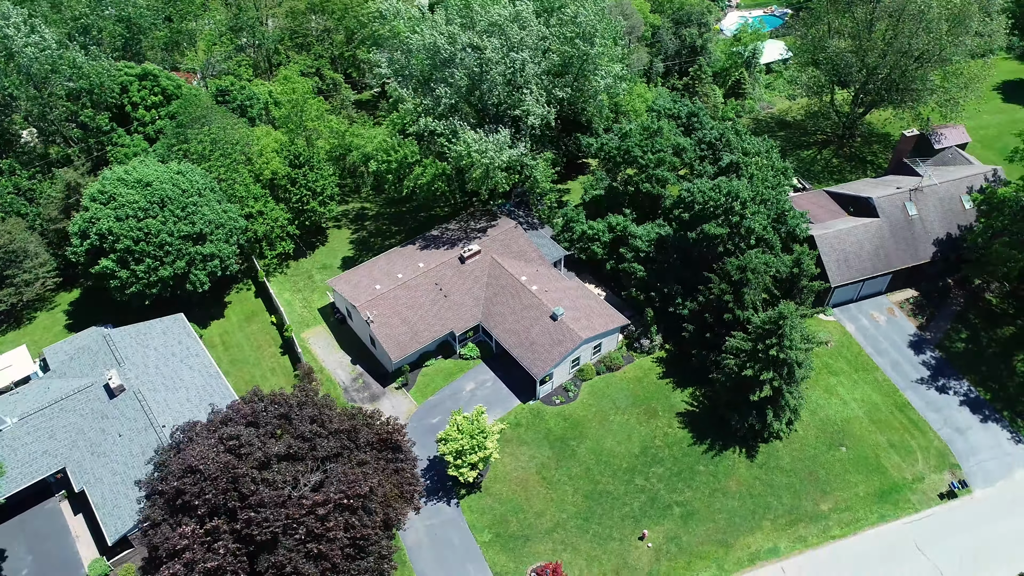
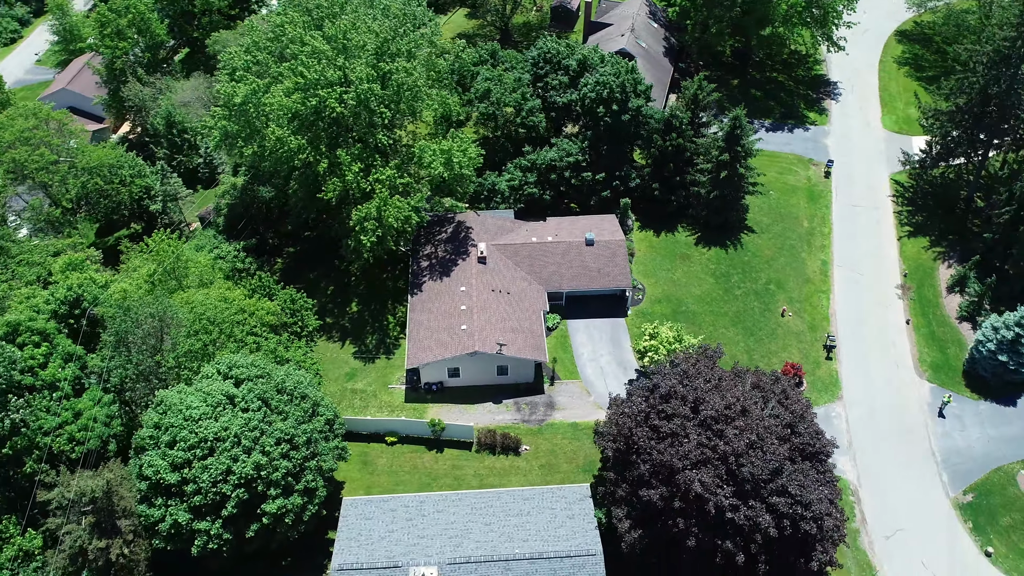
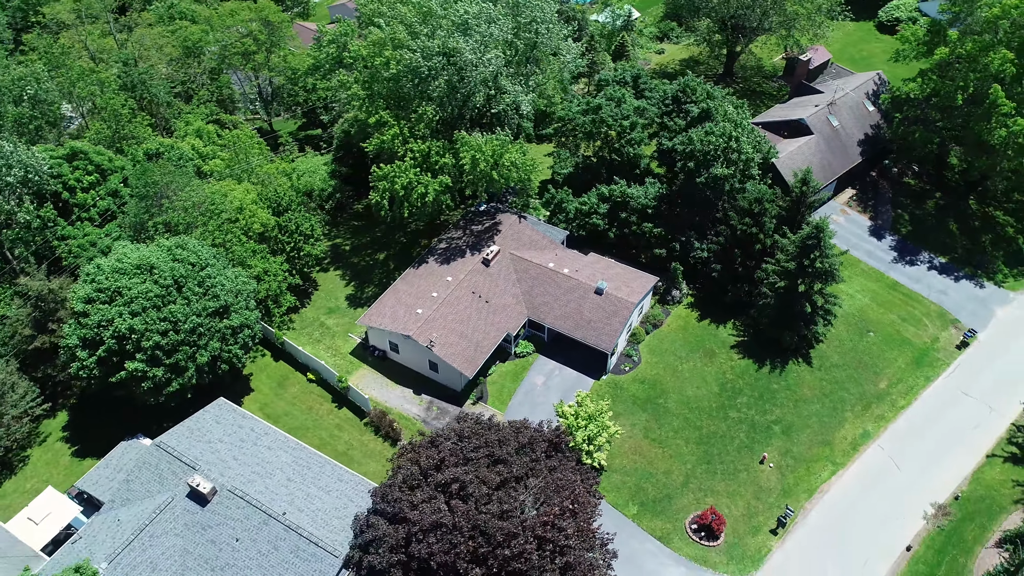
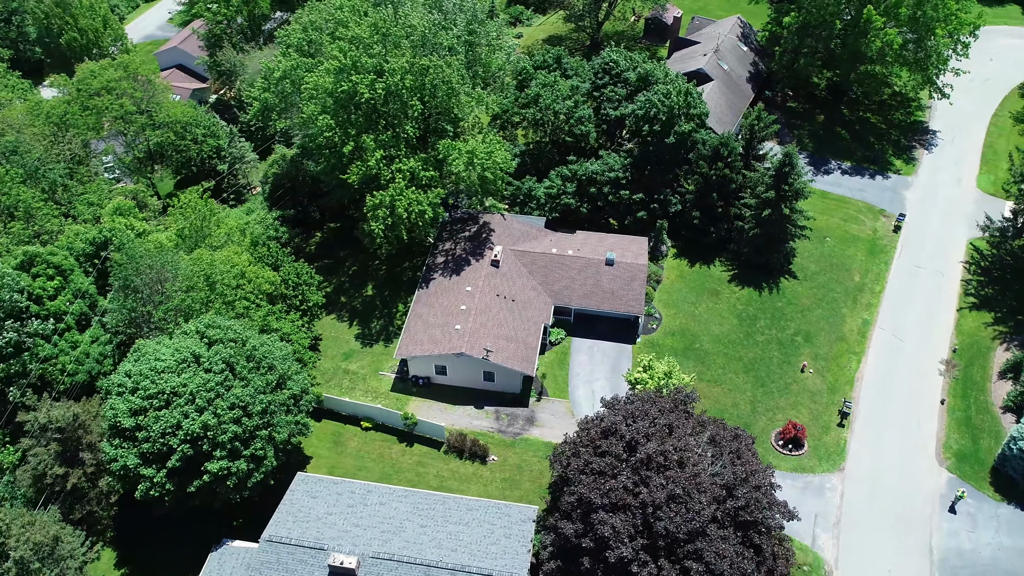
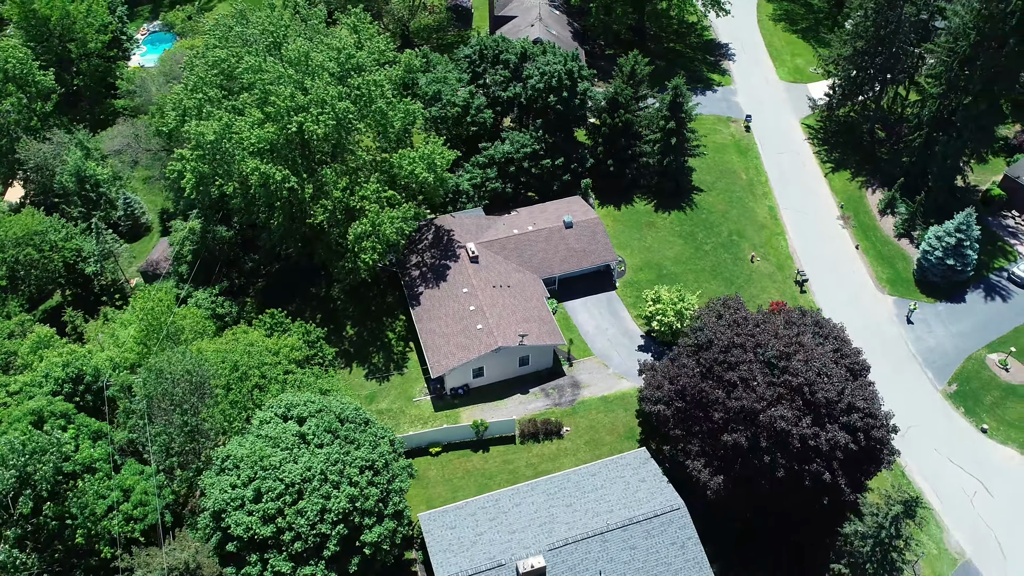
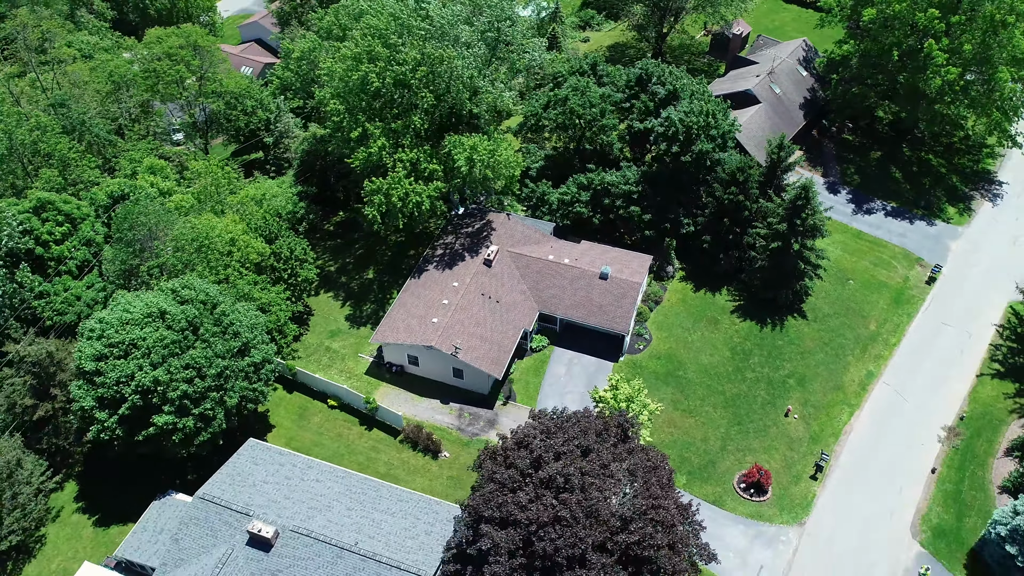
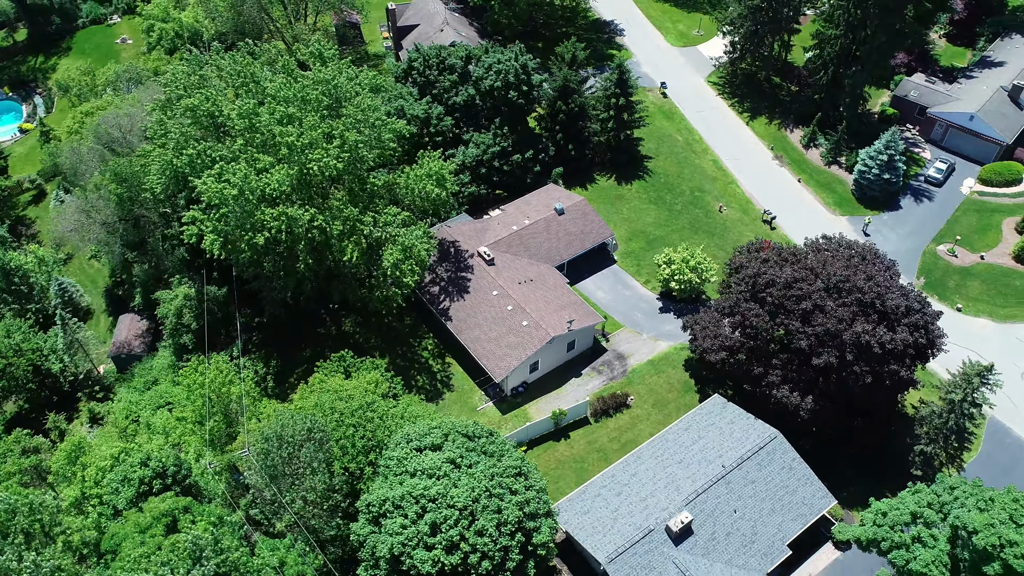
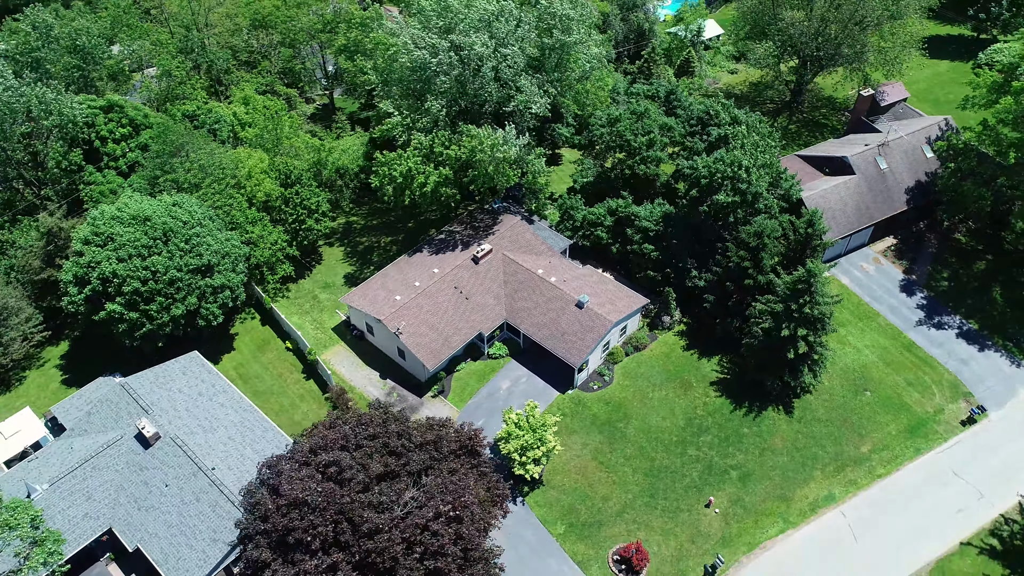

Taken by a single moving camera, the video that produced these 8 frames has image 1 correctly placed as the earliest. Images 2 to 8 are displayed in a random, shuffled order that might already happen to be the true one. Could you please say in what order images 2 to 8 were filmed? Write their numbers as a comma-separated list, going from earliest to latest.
8, 3, 6, 4, 2, 5, 7
